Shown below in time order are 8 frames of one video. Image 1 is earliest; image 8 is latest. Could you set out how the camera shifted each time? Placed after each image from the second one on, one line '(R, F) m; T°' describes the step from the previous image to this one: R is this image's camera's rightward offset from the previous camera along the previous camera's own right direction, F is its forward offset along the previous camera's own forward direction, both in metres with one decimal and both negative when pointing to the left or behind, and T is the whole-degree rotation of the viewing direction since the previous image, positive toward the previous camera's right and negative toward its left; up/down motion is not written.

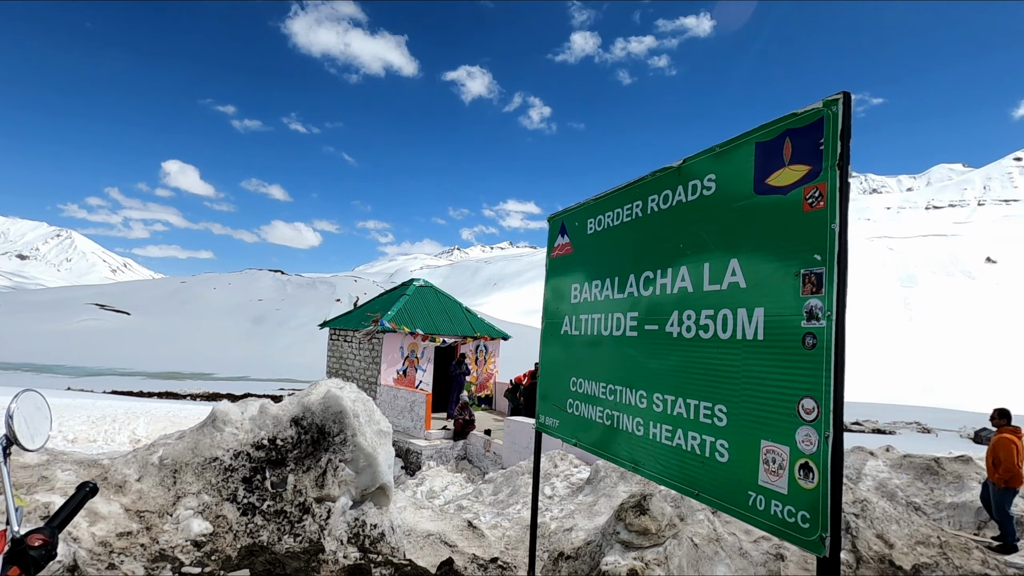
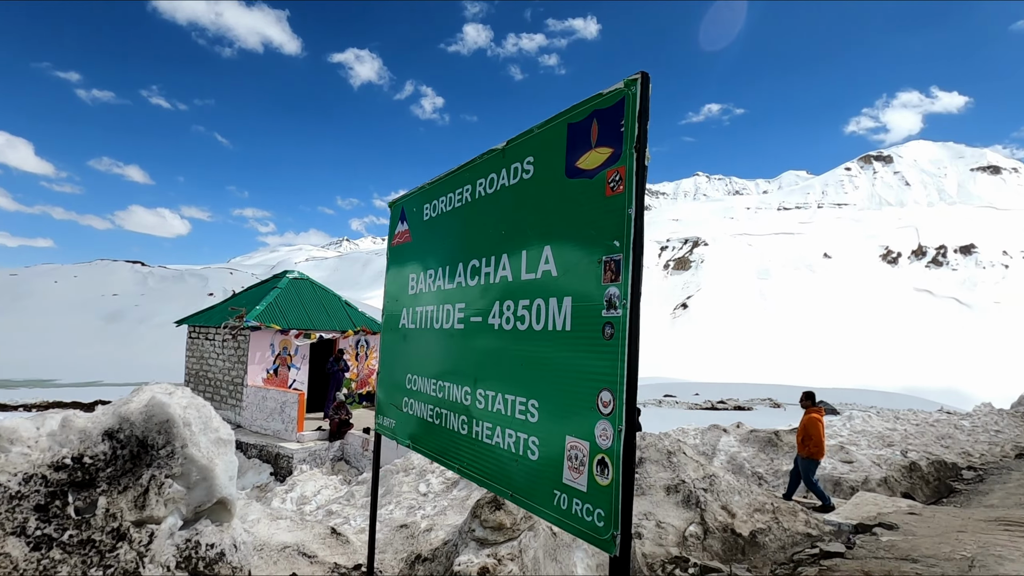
(+0.2, +0.1) m; +11°
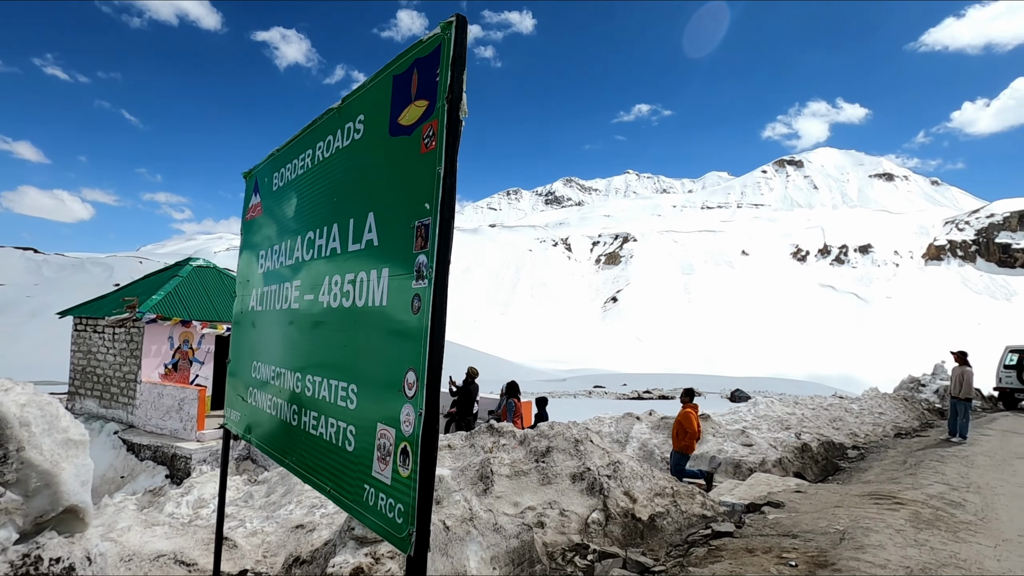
(+0.3, +0.1) m; +7°
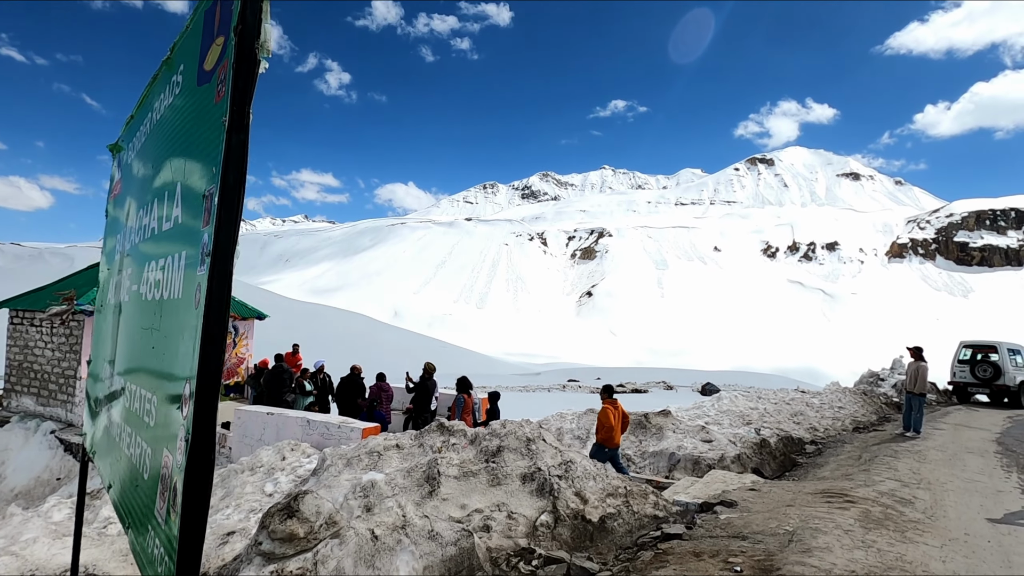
(+0.3, +0.2) m; +3°
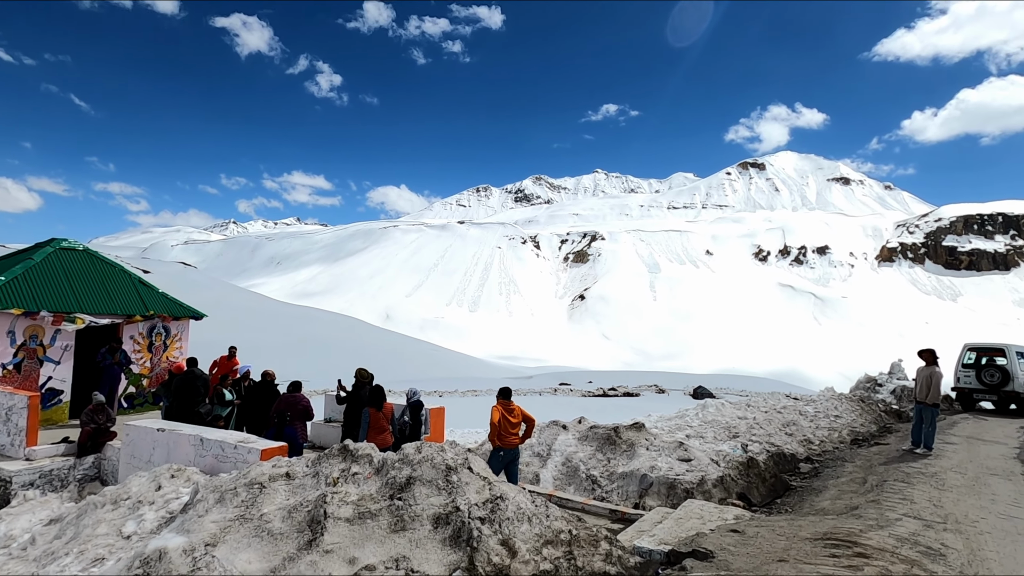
(+0.6, +1.2) m; +1°
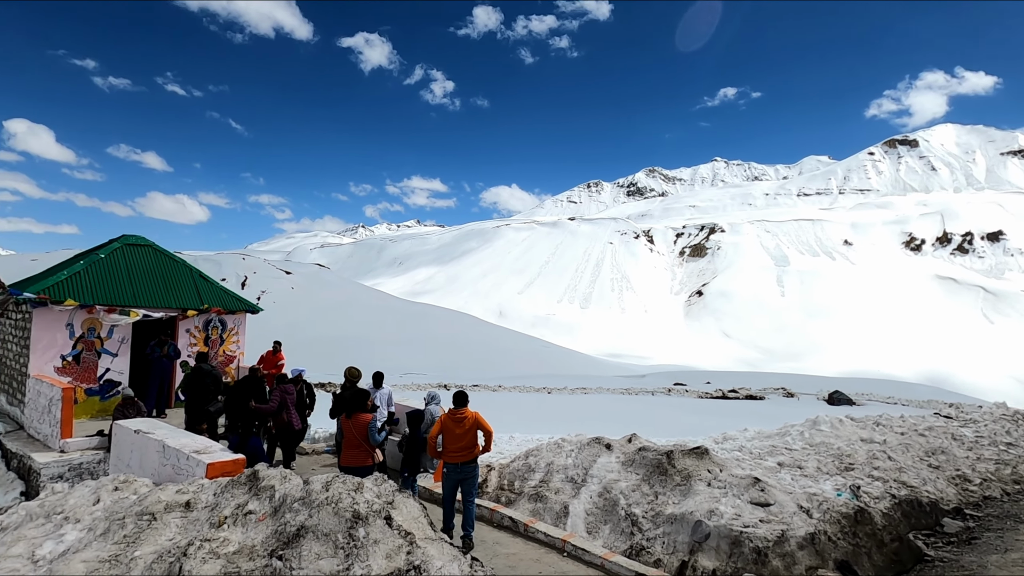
(+1.0, +1.5) m; -12°
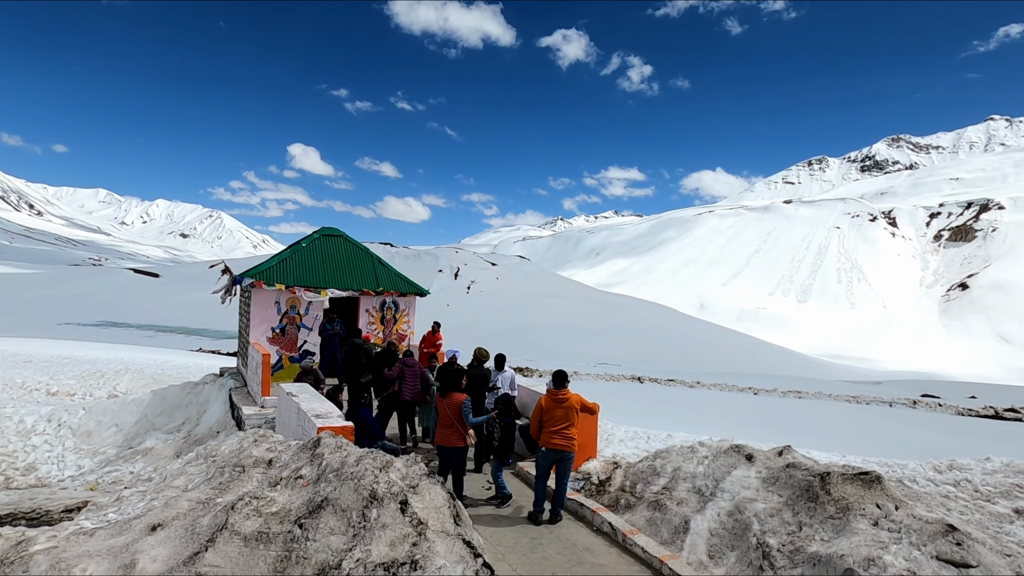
(+0.8, +0.6) m; -21°
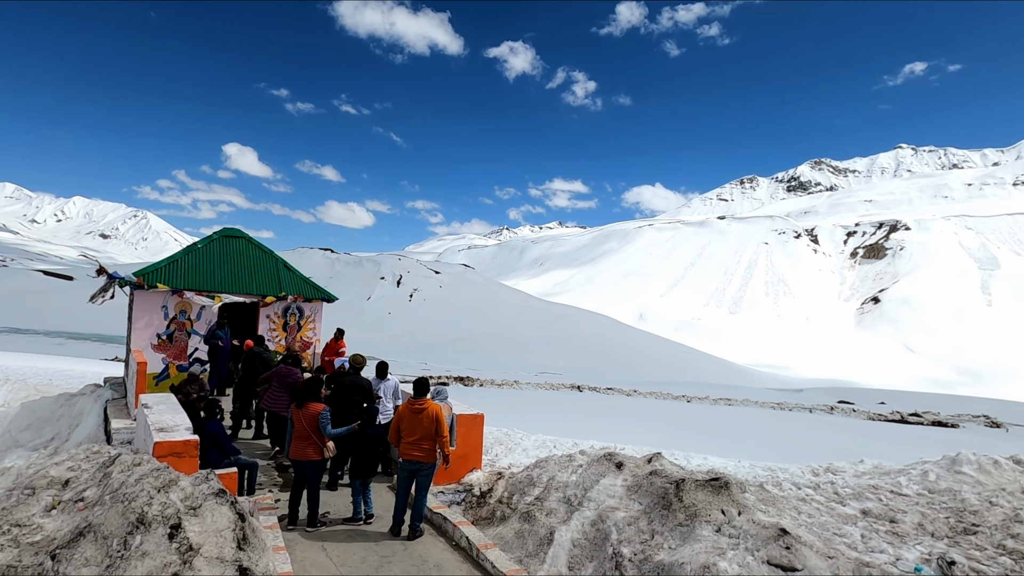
(+0.7, +0.1) m; +6°
